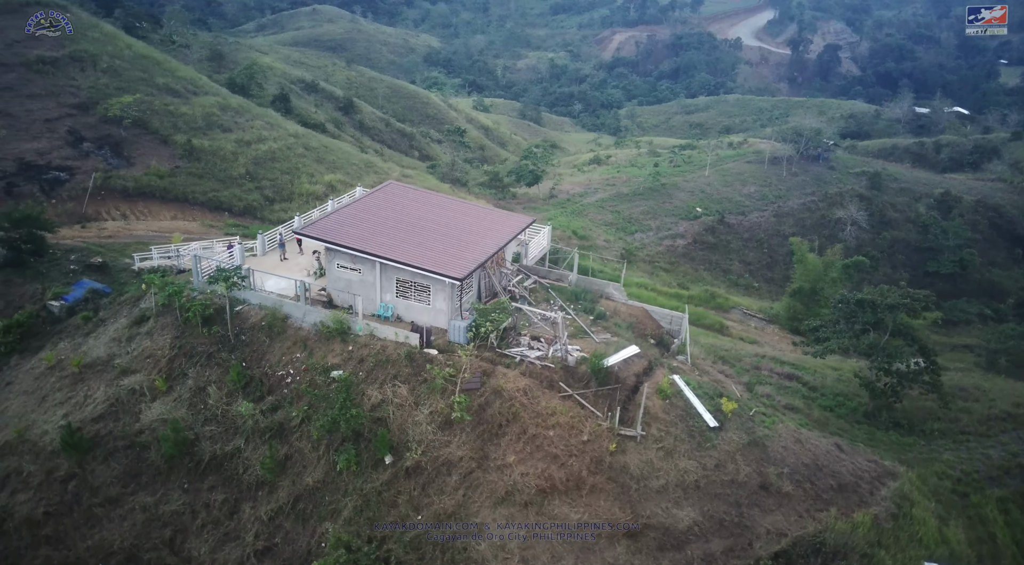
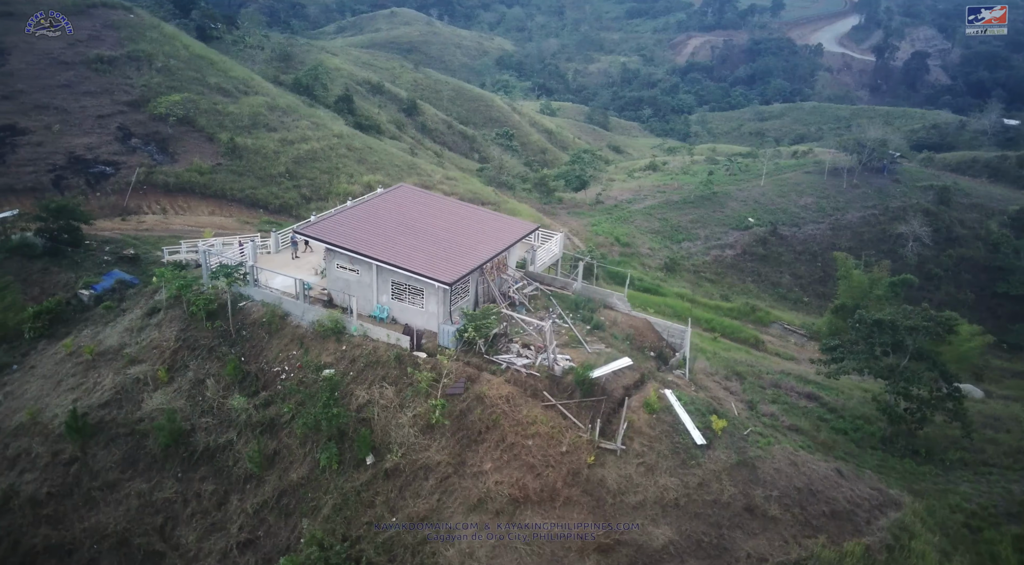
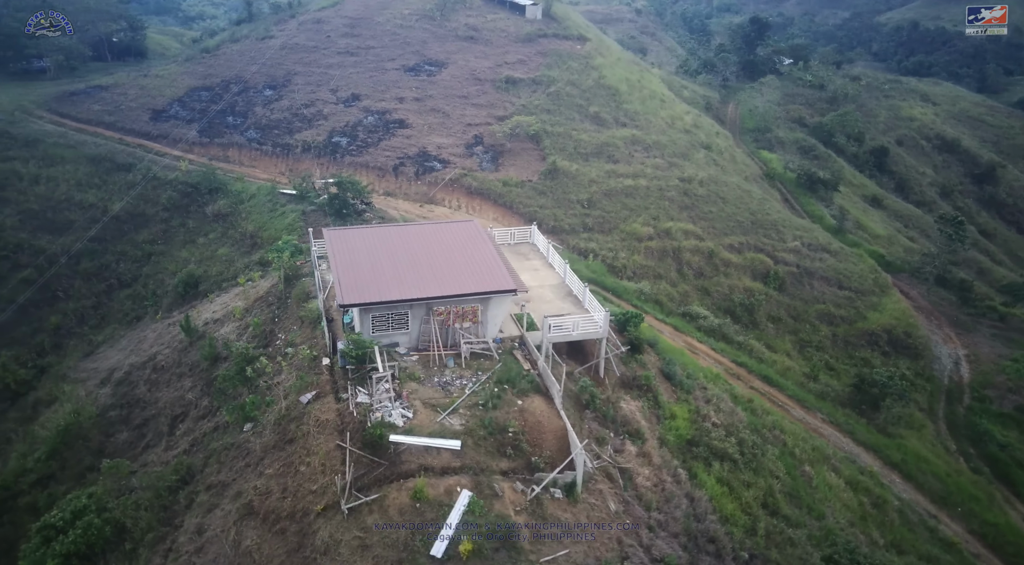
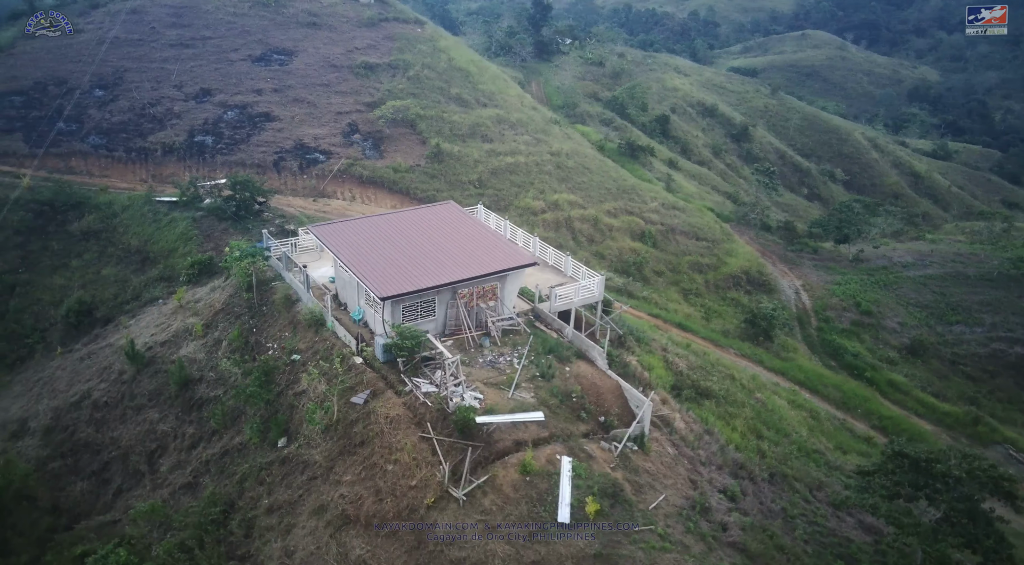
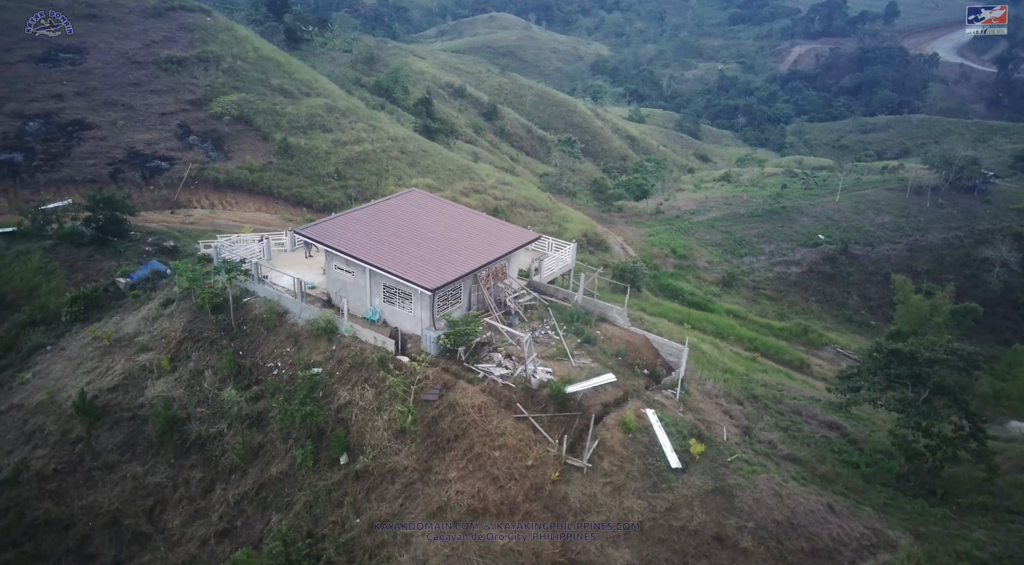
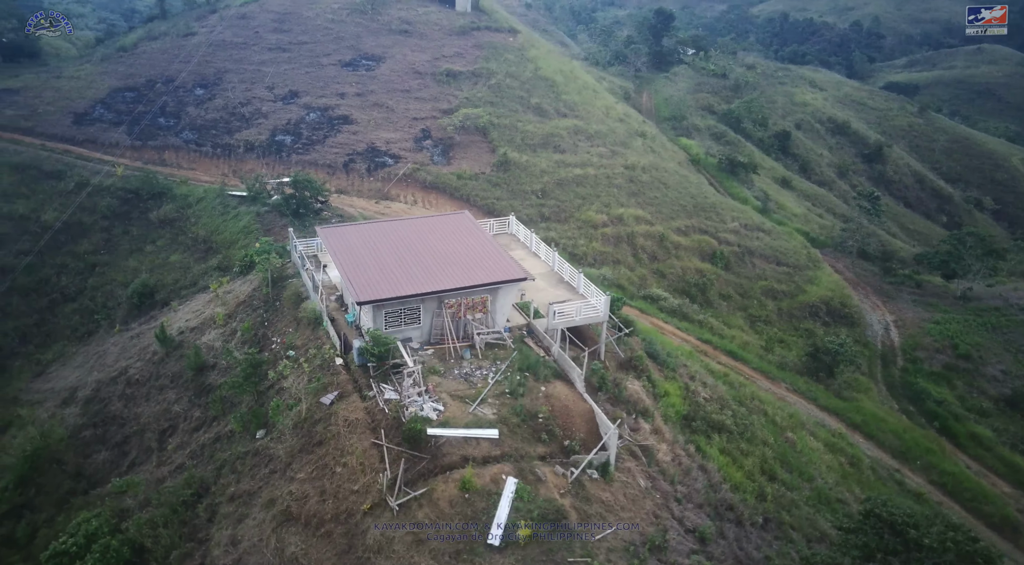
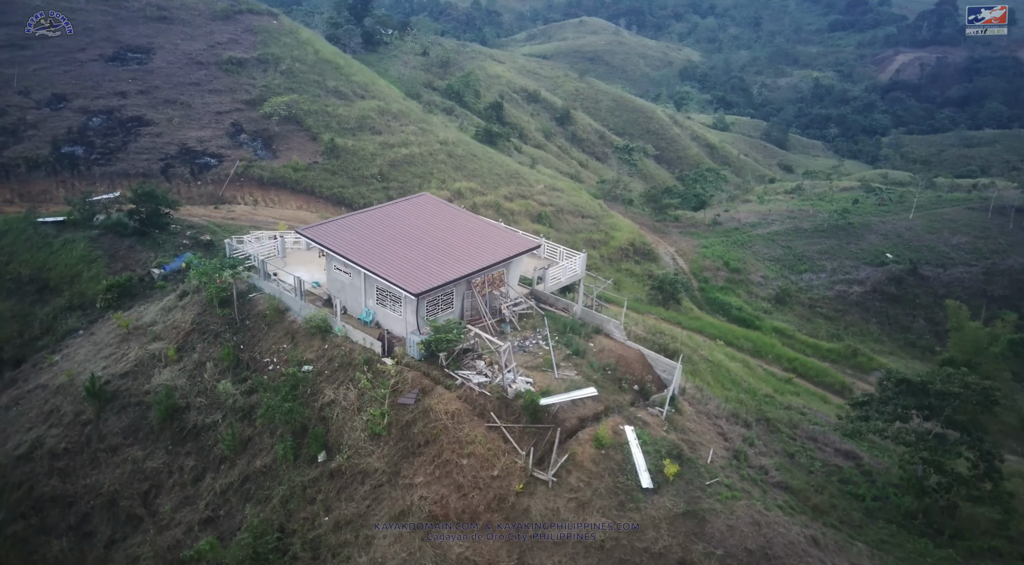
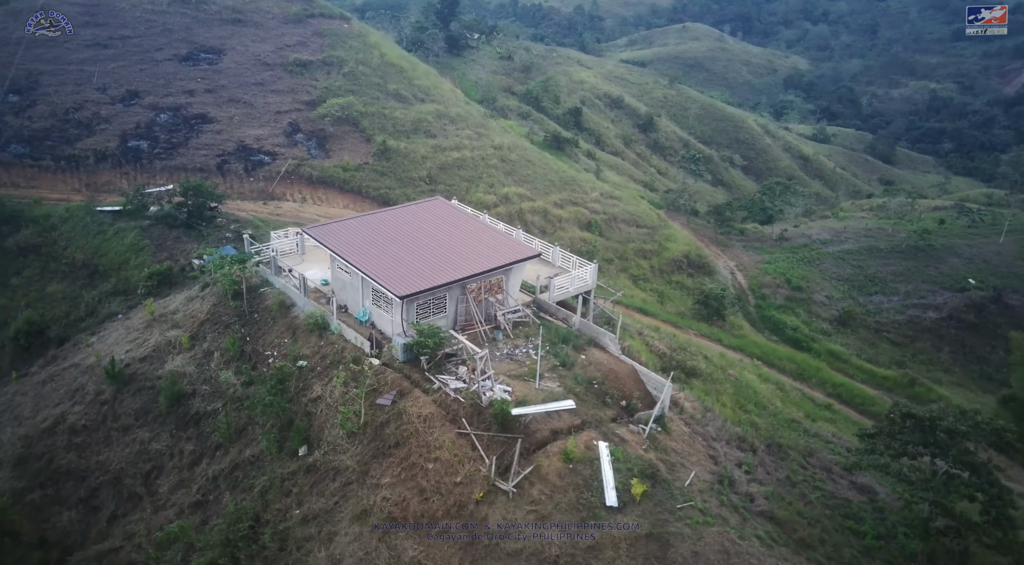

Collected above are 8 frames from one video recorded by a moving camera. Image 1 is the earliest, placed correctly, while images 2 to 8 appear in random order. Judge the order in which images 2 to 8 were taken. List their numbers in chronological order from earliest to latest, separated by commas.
2, 5, 7, 8, 4, 6, 3
